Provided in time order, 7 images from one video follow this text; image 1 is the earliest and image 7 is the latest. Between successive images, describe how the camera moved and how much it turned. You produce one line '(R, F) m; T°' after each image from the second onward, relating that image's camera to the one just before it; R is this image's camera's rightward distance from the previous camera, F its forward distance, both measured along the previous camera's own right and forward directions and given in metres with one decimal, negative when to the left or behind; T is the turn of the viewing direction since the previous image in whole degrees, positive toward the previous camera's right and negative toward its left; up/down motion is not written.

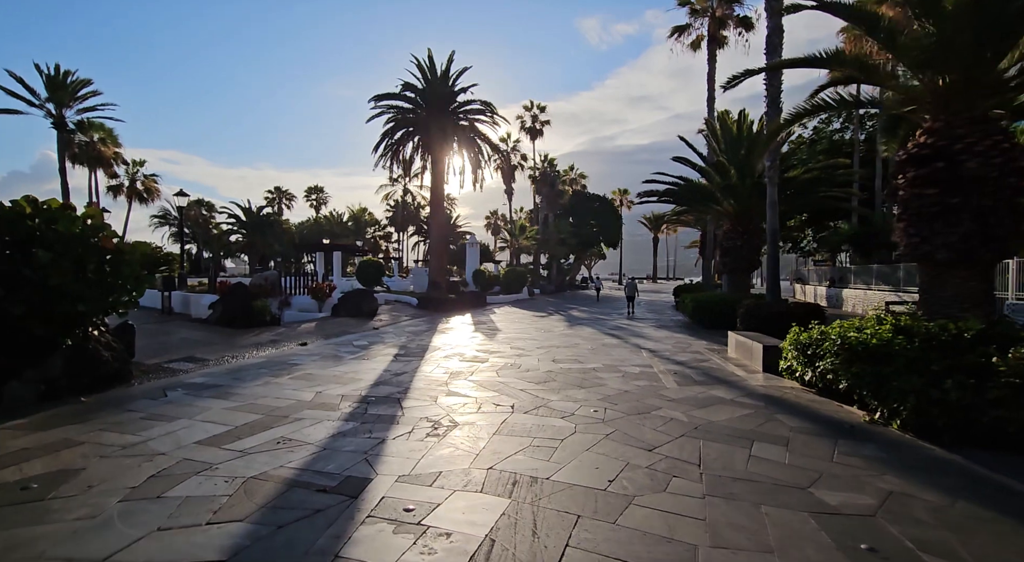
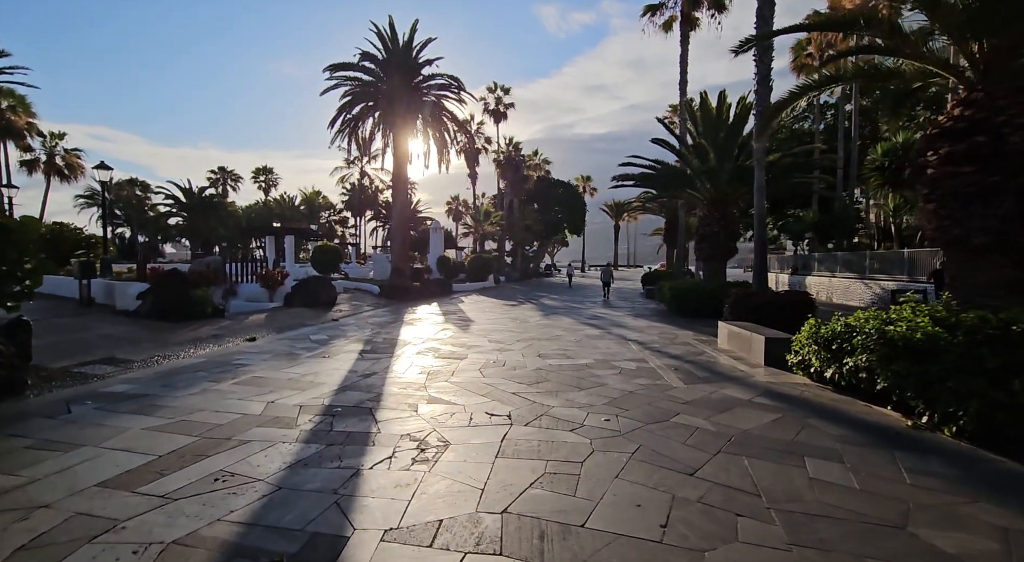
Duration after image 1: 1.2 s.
(-0.4, +1.1) m; +4°
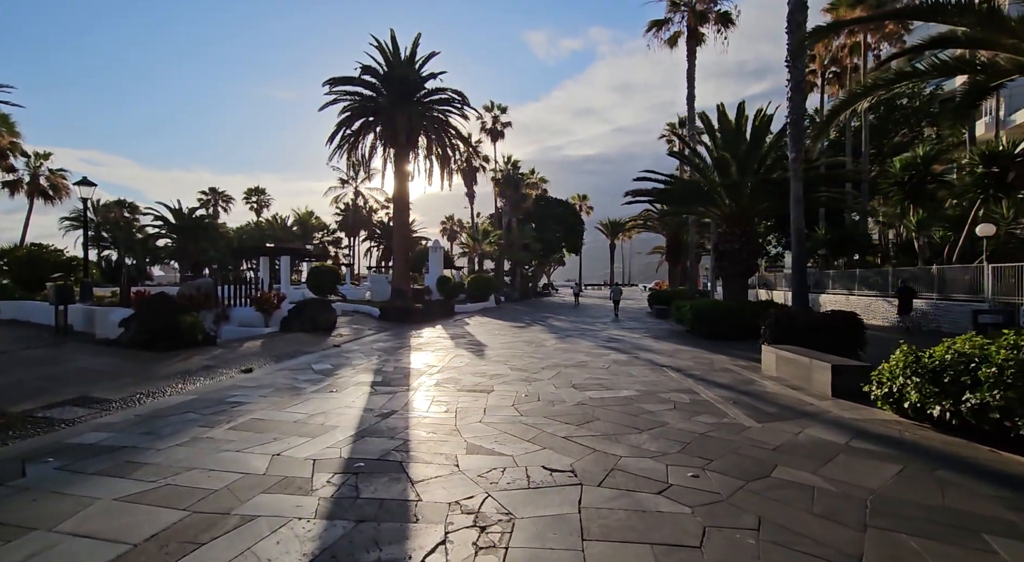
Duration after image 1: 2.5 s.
(-0.6, +1.1) m; +1°
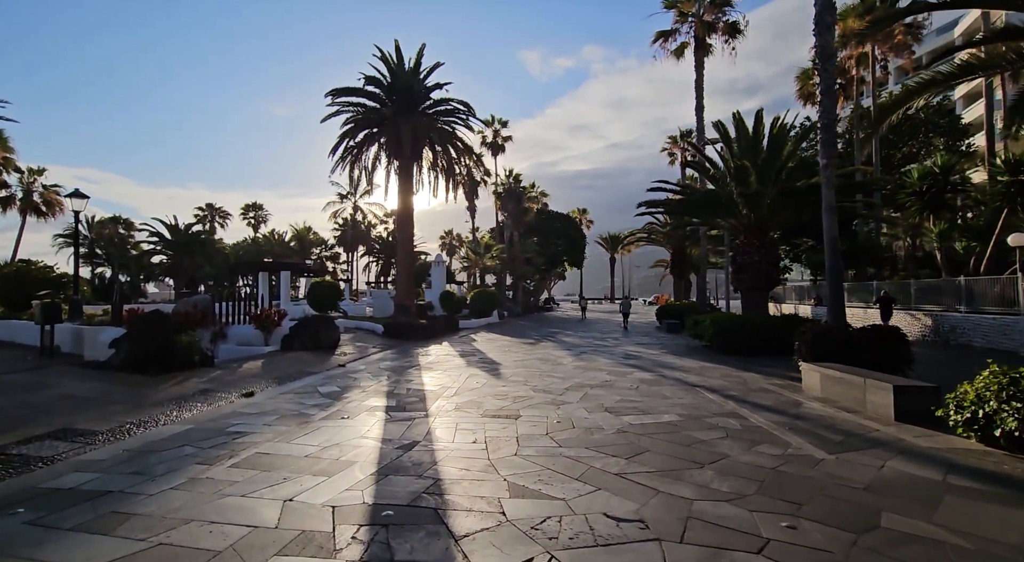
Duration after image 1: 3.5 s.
(-0.4, +0.7) m; 0°
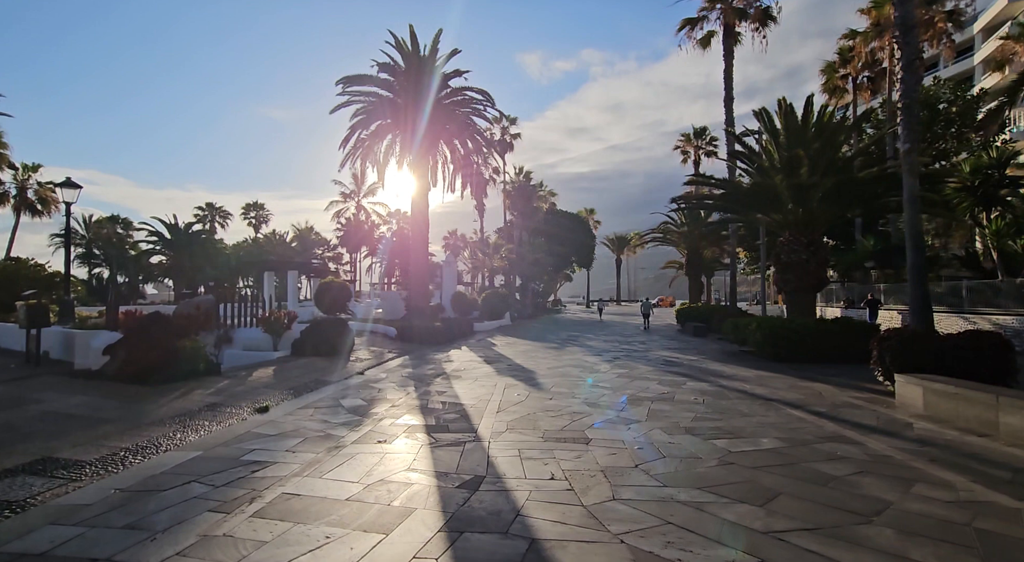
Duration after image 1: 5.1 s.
(-0.8, +1.3) m; 0°
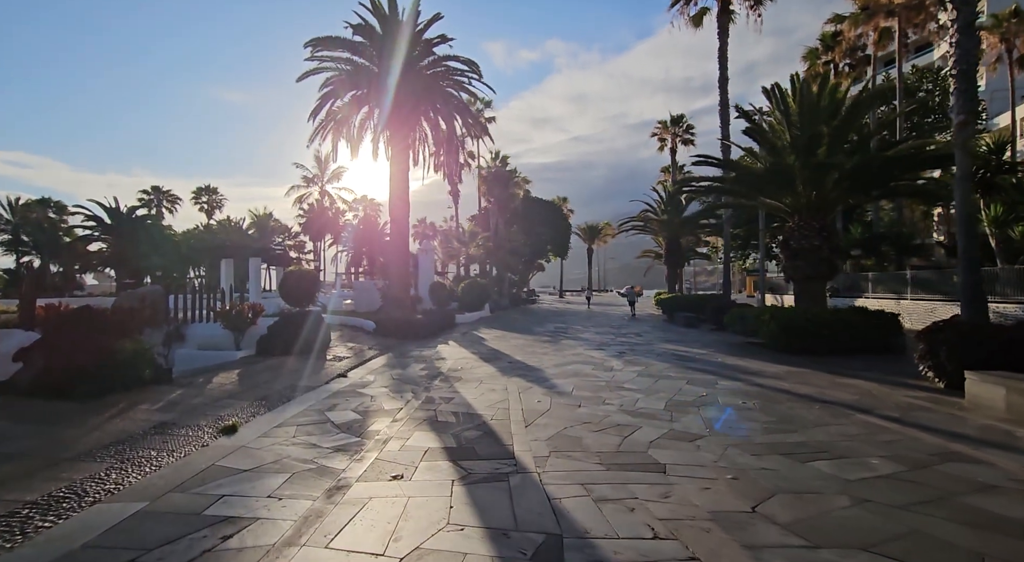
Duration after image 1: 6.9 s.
(-0.8, +1.5) m; +4°
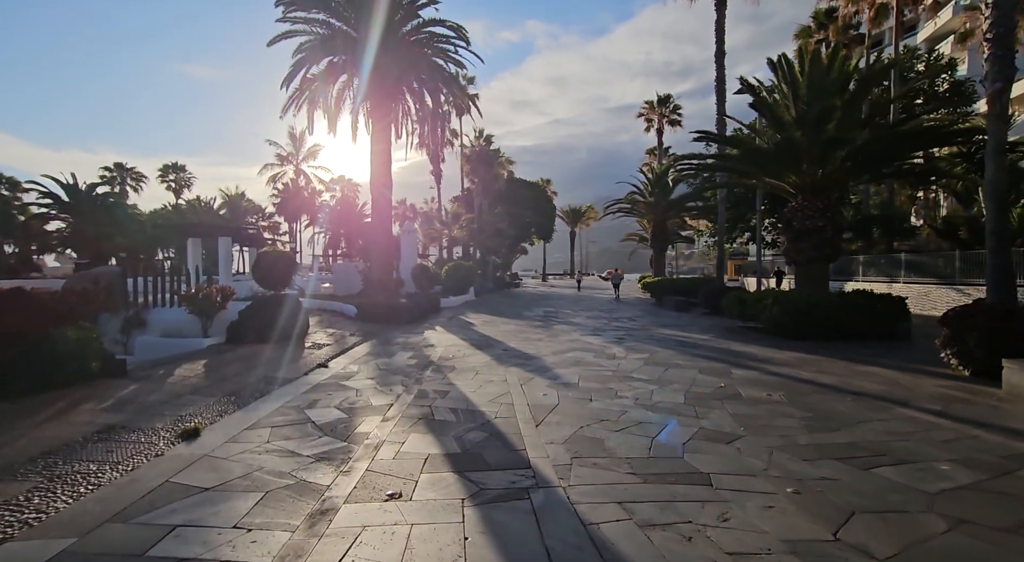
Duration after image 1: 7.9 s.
(-0.3, +0.9) m; +2°
